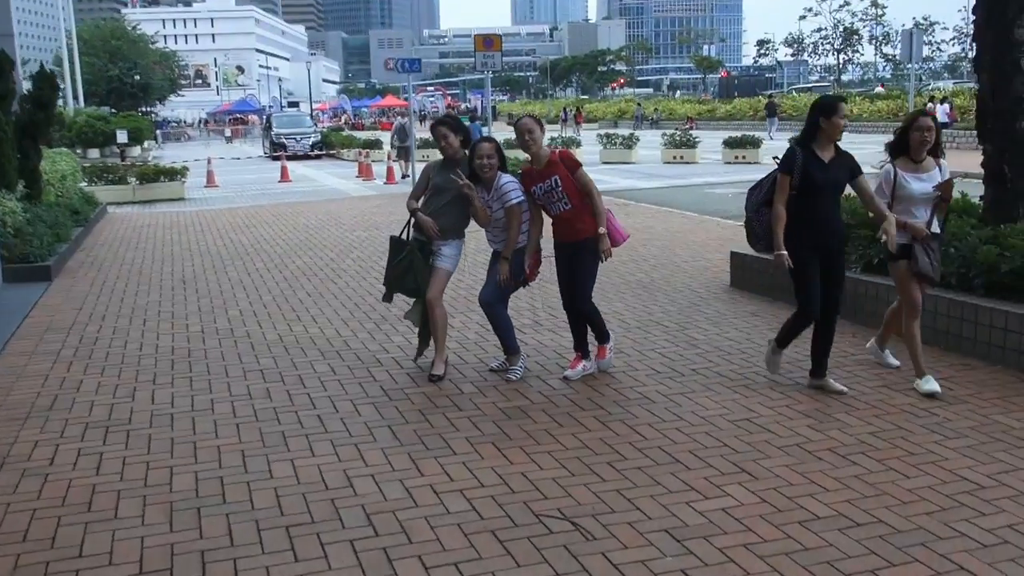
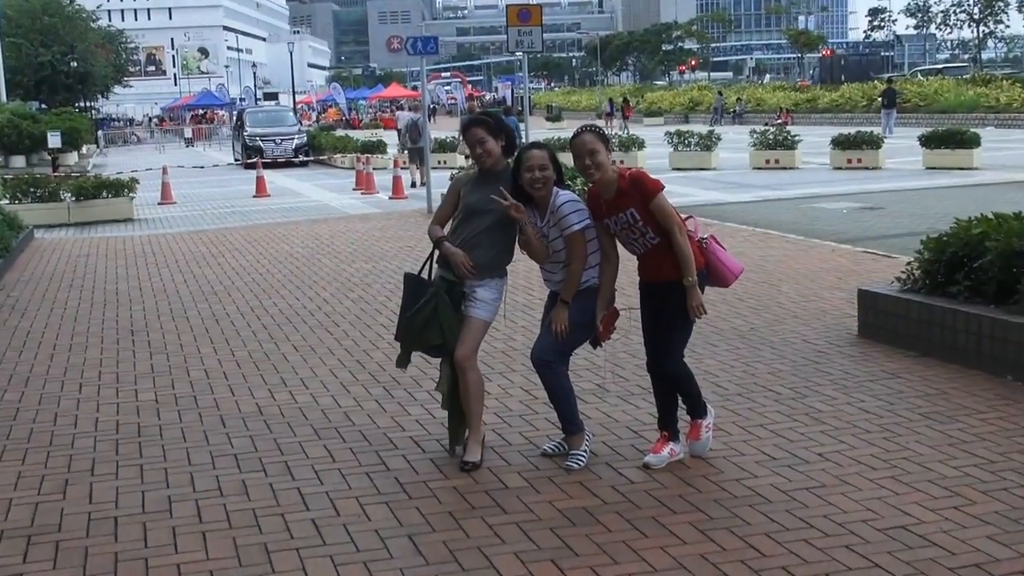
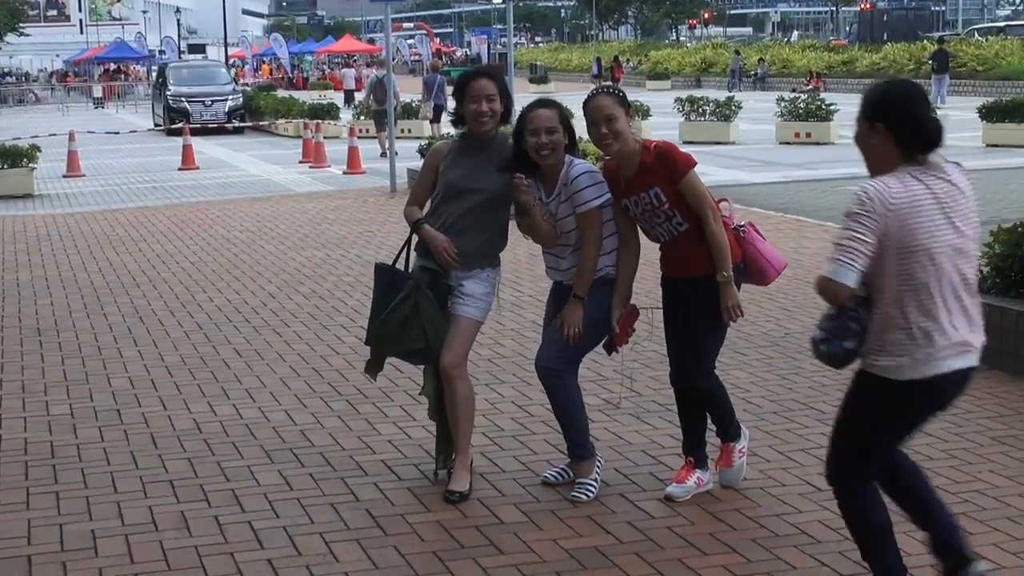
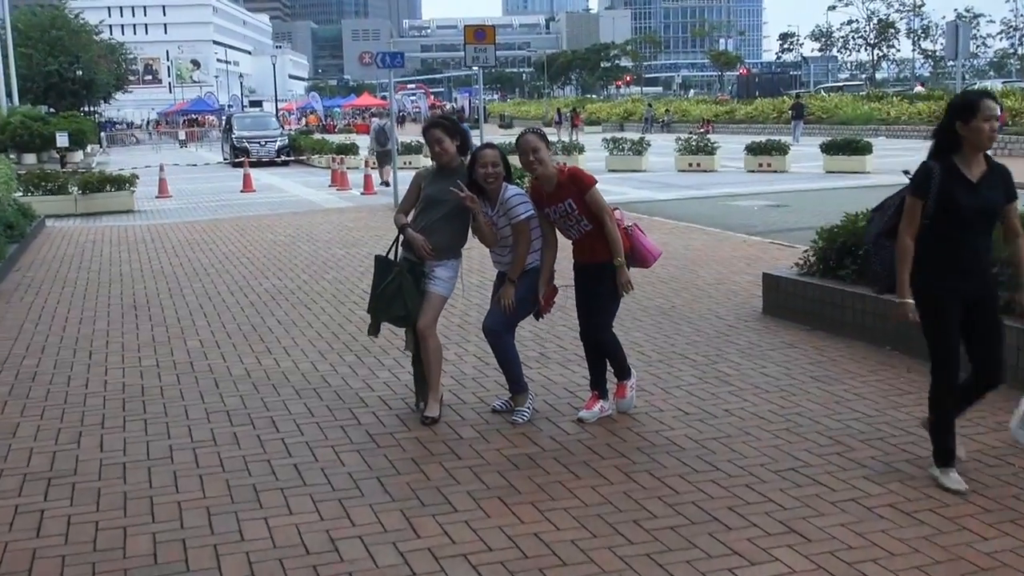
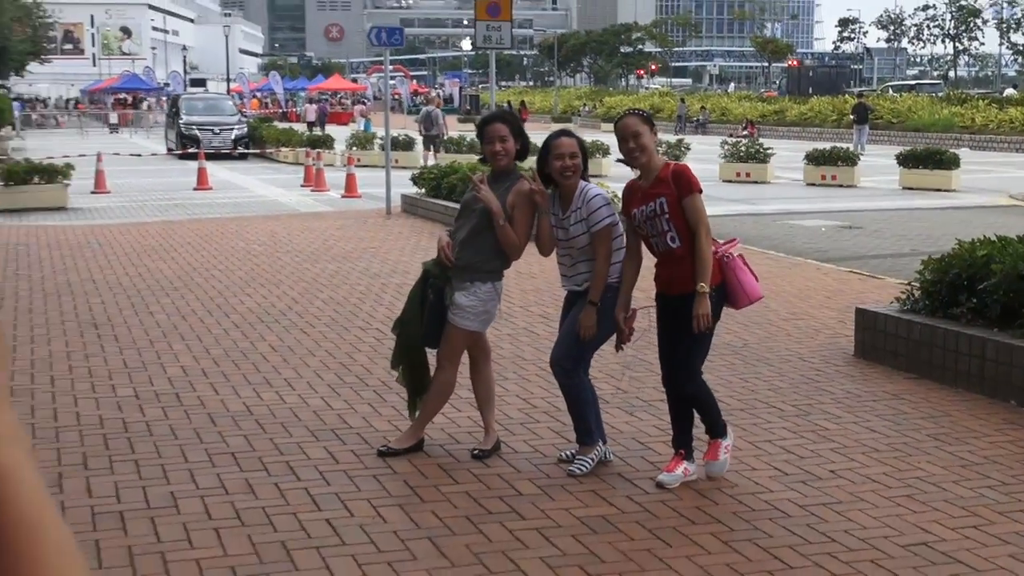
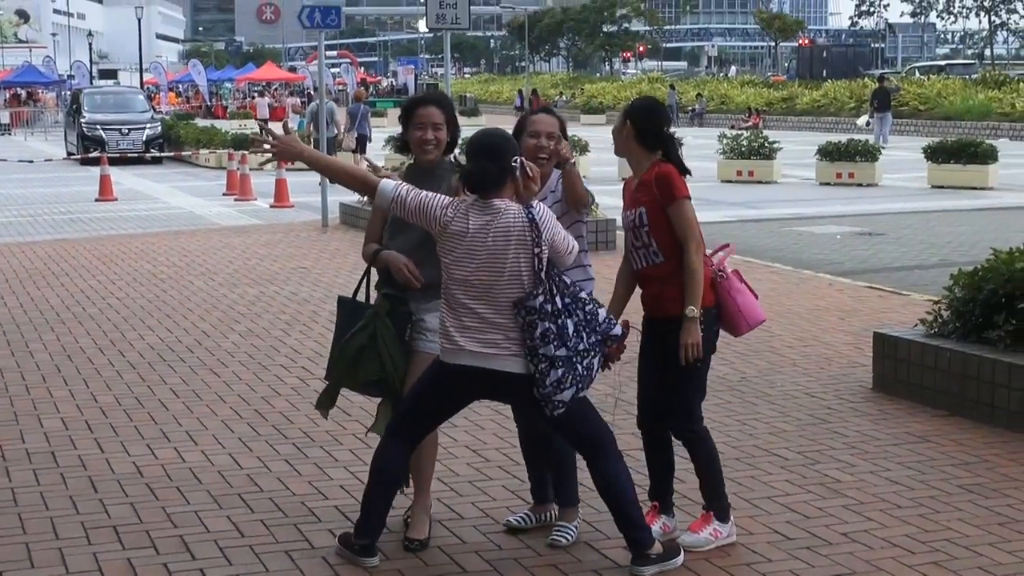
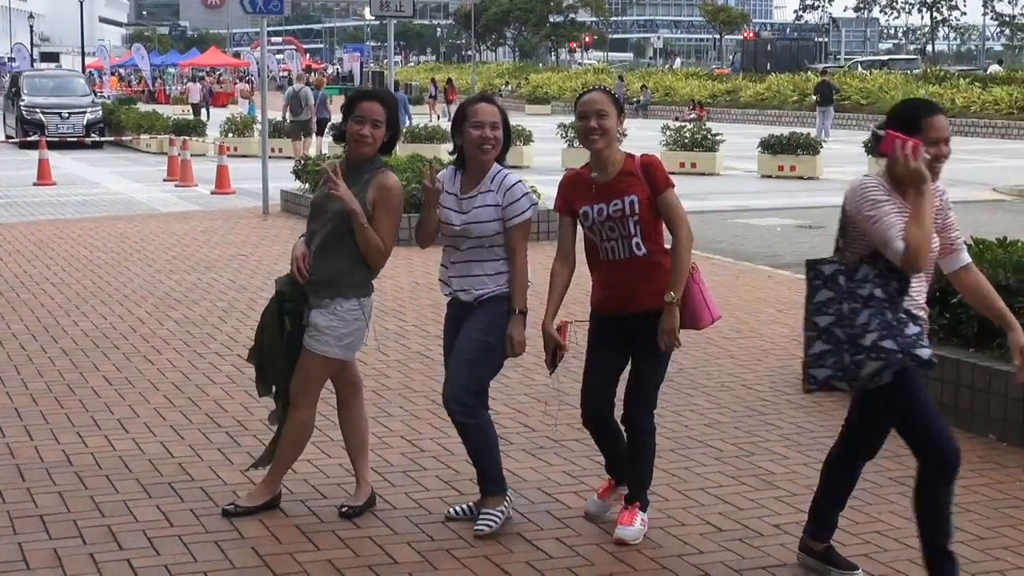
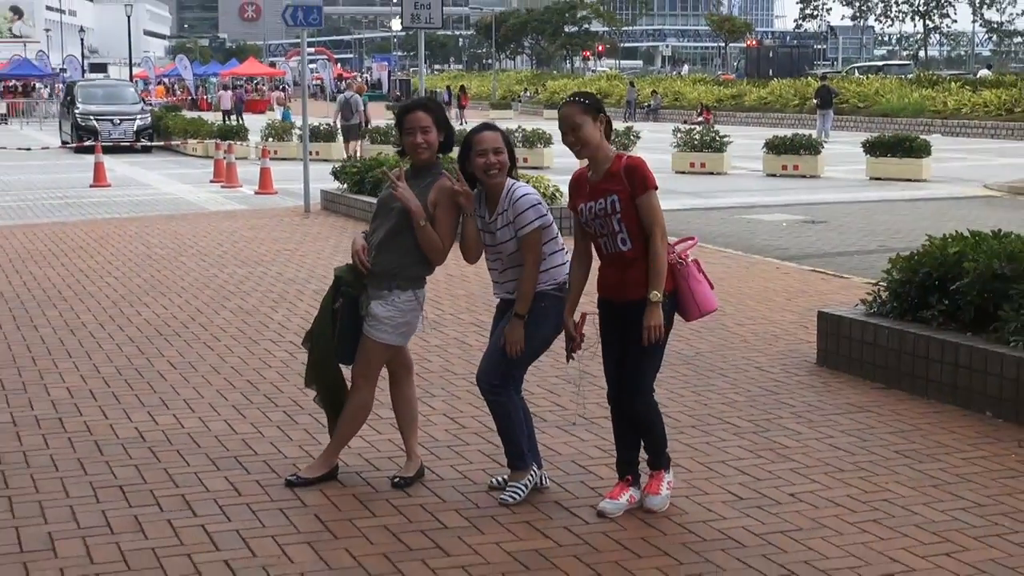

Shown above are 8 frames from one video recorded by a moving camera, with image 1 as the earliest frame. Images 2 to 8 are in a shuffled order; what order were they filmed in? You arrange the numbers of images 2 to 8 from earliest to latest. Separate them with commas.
4, 2, 3, 6, 7, 8, 5
